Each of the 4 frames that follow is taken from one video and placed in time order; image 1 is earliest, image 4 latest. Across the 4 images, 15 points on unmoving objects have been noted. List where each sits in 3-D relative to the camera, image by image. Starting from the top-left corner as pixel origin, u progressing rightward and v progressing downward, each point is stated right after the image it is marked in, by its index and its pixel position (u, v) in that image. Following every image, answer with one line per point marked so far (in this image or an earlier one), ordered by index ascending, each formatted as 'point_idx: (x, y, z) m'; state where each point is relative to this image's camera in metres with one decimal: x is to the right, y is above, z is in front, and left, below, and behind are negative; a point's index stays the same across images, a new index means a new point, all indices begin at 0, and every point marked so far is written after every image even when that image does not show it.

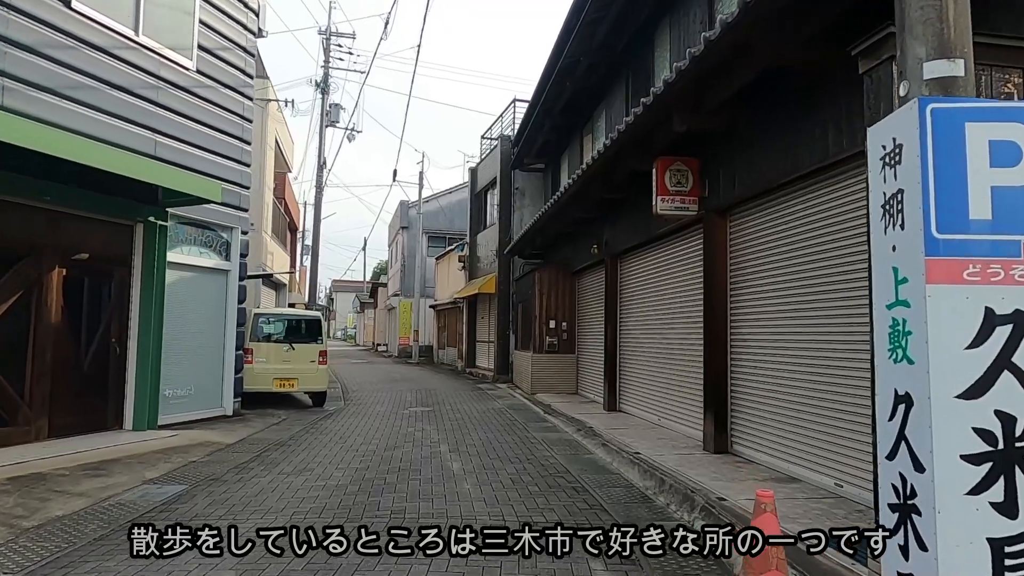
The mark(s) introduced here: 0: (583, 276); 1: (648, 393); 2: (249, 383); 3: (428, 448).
0: (+1.6, +0.3, +15.0) m
1: (+2.2, -1.7, +10.5) m
2: (-4.9, -1.8, +12.4) m
3: (-1.1, -2.1, +8.6) m
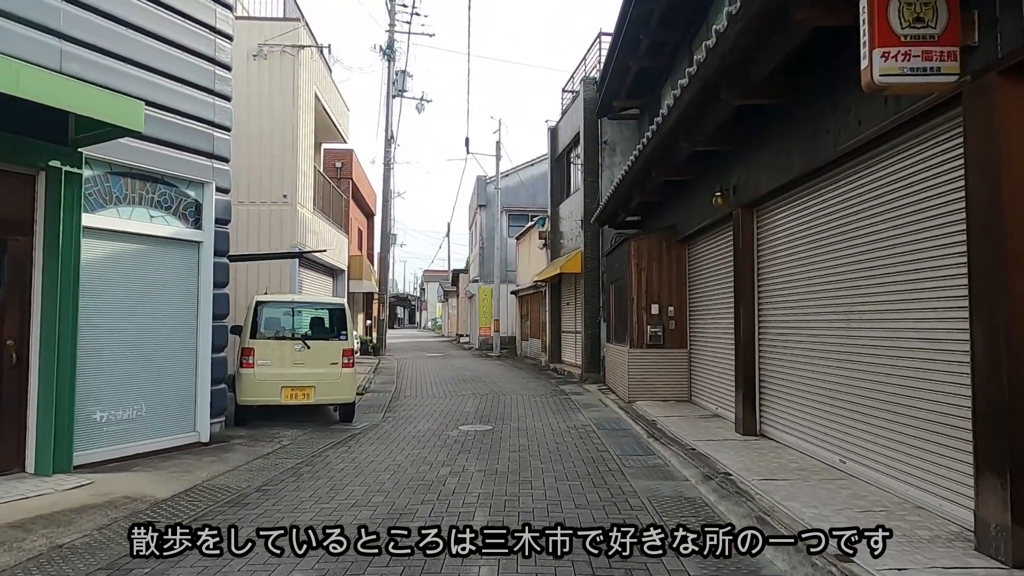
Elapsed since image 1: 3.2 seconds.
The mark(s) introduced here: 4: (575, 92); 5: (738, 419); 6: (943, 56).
0: (+3.1, +0.8, +11.0) m
1: (+3.1, -1.3, +6.6) m
2: (-3.7, -1.5, +9.4) m
3: (-0.4, -1.8, +5.1) m
4: (+1.7, +5.4, +18.2) m
5: (+2.9, -1.7, +8.5) m
6: (+2.6, +1.4, +4.0) m
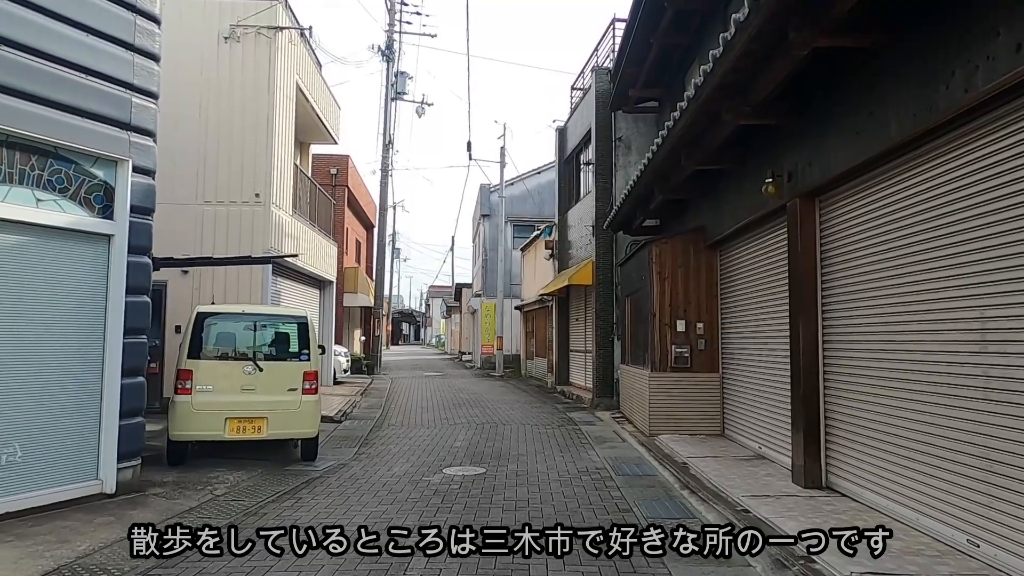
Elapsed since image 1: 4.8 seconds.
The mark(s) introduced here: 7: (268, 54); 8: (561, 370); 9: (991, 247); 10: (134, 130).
0: (+3.1, +0.6, +9.2) m
1: (+3.0, -1.3, +4.7) m
2: (-3.7, -1.6, +7.7) m
3: (-0.5, -1.8, +3.3) m
4: (+1.9, +5.1, +16.6) m
5: (+2.9, -1.8, +6.7) m
6: (+2.5, +1.4, +2.2) m
7: (-4.7, +4.5, +12.7) m
8: (+1.4, -2.3, +18.3) m
9: (+3.0, +0.3, +4.3) m
10: (-3.6, +1.5, +6.4) m
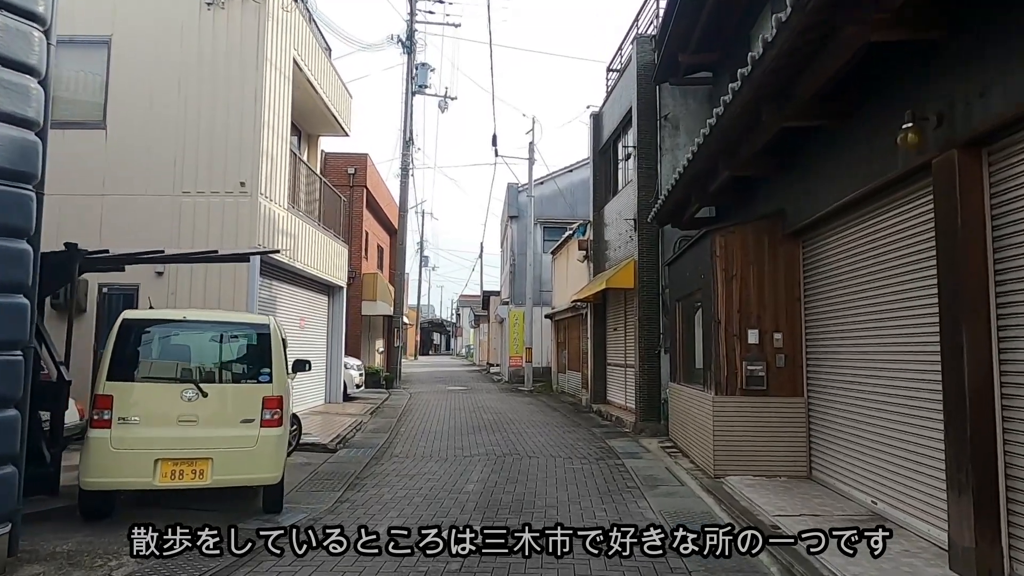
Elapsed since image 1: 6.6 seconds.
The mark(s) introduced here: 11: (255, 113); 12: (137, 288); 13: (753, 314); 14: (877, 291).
0: (+3.4, +0.6, +7.1) m
1: (+3.1, -1.3, +2.6) m
2: (-3.5, -1.6, +5.8) m
3: (-0.5, -1.7, +1.3) m
4: (+2.5, +4.9, +14.6) m
5: (+3.0, -1.8, +4.5) m
6: (+2.5, +1.5, +0.1) m
7: (-4.3, +4.4, +11.0) m
8: (+2.1, -2.4, +16.2) m
9: (+3.0, +0.4, +2.1) m
10: (-3.5, +1.5, +4.6) m
11: (-4.2, +2.8, +10.8) m
12: (-6.0, 0.0, +10.6) m
13: (+2.8, -0.3, +7.8) m
14: (+3.4, 0.0, +6.2) m
